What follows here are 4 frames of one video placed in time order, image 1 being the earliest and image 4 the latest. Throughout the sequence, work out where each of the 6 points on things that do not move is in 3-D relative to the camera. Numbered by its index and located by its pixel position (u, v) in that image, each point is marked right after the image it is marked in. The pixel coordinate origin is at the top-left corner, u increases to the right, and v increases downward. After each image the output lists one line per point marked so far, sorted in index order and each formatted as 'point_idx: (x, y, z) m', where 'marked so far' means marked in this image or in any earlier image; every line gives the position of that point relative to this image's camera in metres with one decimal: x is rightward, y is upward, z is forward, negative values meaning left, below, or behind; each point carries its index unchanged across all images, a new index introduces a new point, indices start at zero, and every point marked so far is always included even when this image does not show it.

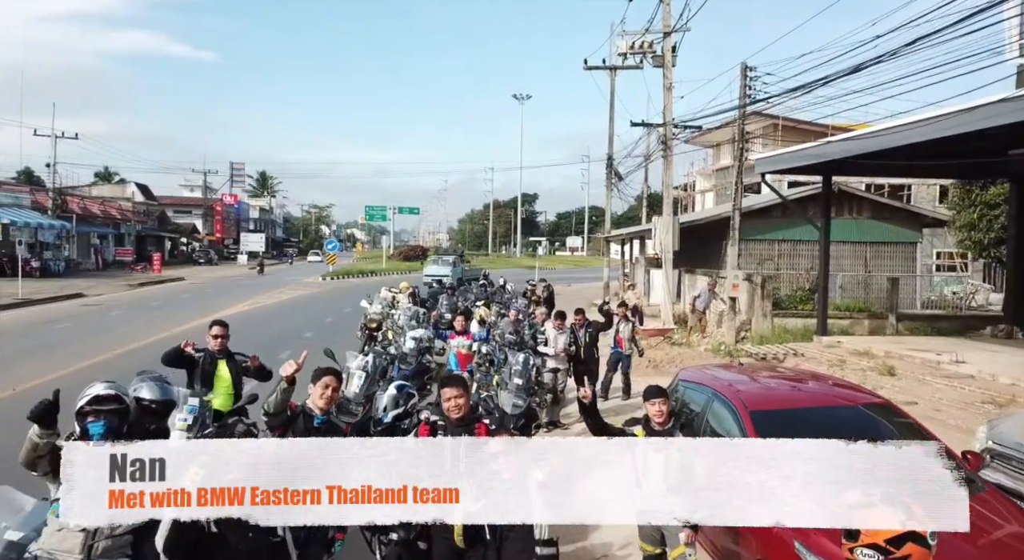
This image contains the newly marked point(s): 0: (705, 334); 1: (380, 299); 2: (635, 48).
0: (+4.2, -1.2, +16.7) m
1: (-2.4, -0.3, +14.1) m
2: (+3.1, +5.8, +19.1) m
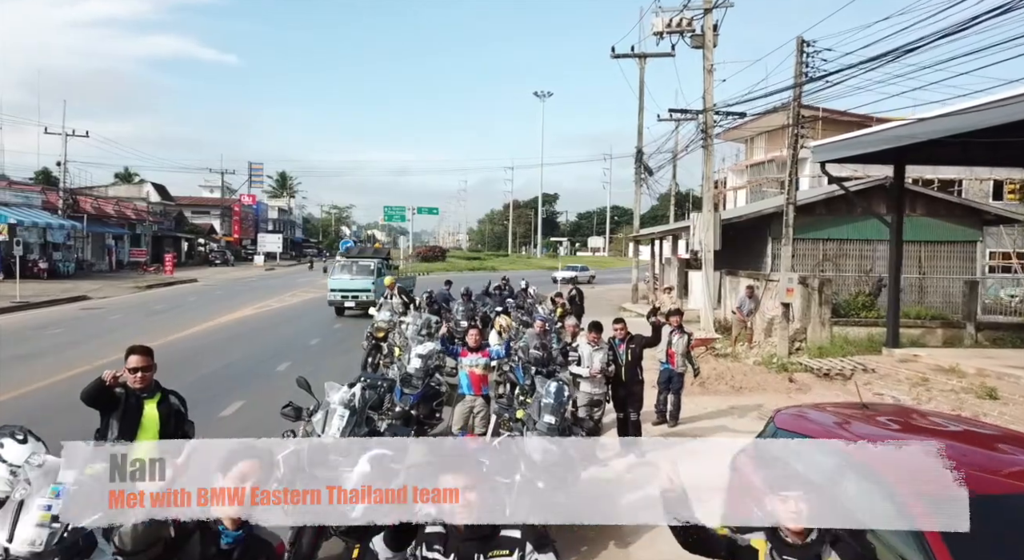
0: (+4.7, -1.3, +14.9) m
1: (-2.0, -0.4, +12.5) m
2: (+3.6, +5.8, +17.3) m
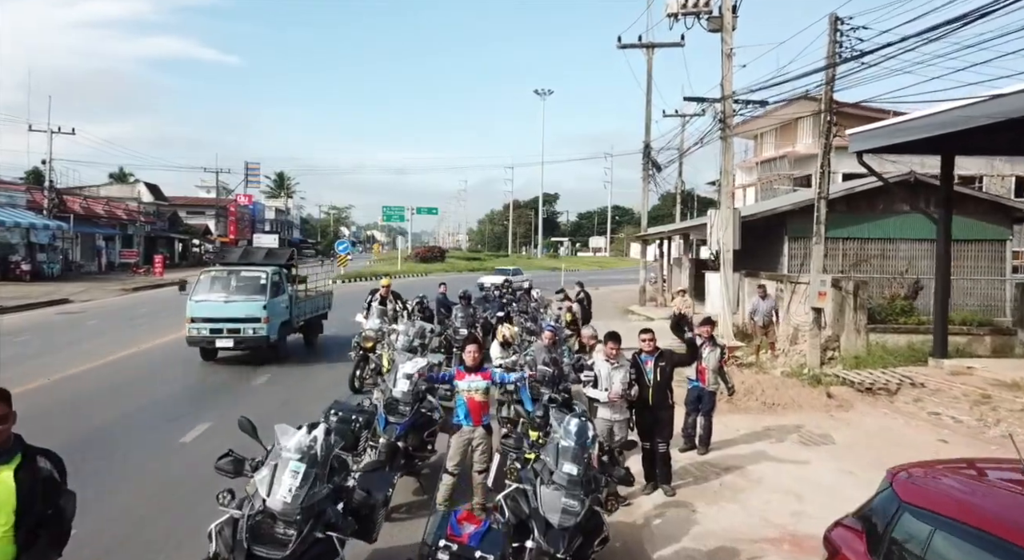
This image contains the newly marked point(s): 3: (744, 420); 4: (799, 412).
0: (+4.7, -1.3, +13.6) m
1: (-2.0, -0.4, +11.2) m
2: (+3.7, +5.7, +16.0) m
3: (+3.0, -1.8, +9.8) m
4: (+3.8, -1.7, +10.1) m
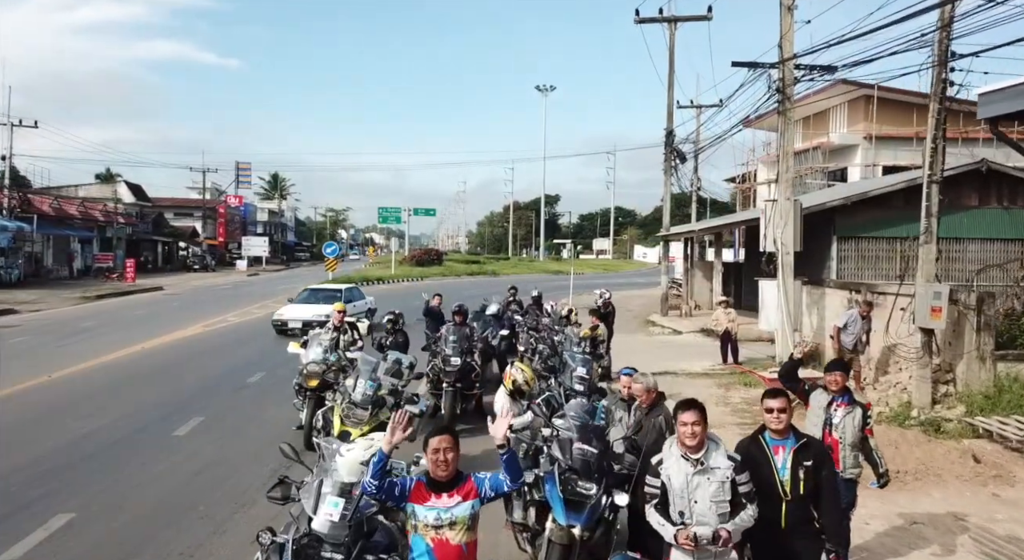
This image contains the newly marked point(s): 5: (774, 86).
0: (+4.8, -1.4, +10.5) m
1: (-1.9, -0.6, +8.0) m
2: (+3.8, +5.5, +12.9) m
3: (+3.1, -1.9, +6.6) m
4: (+3.9, -1.9, +7.0) m
5: (+4.6, +3.4, +13.3) m
